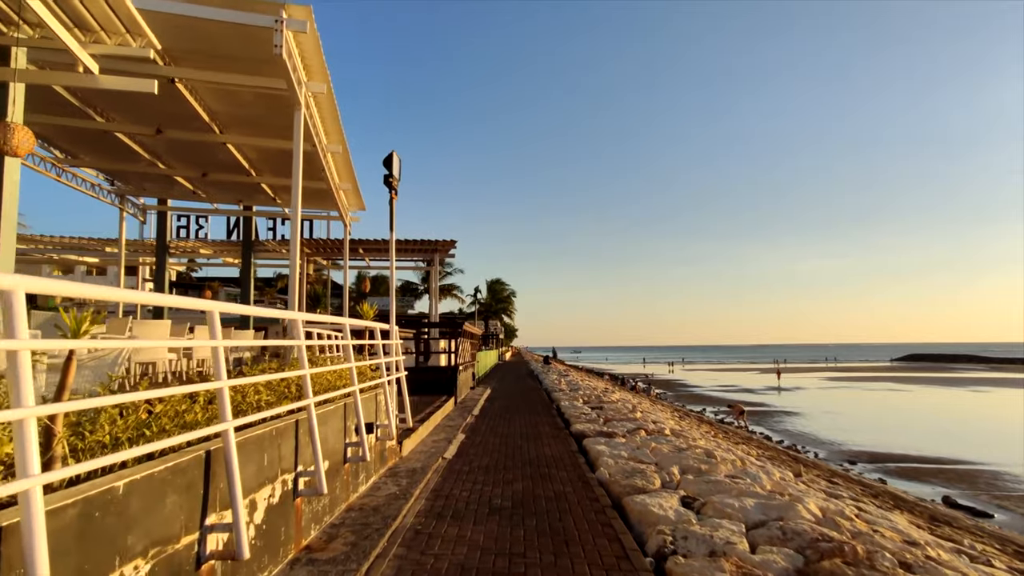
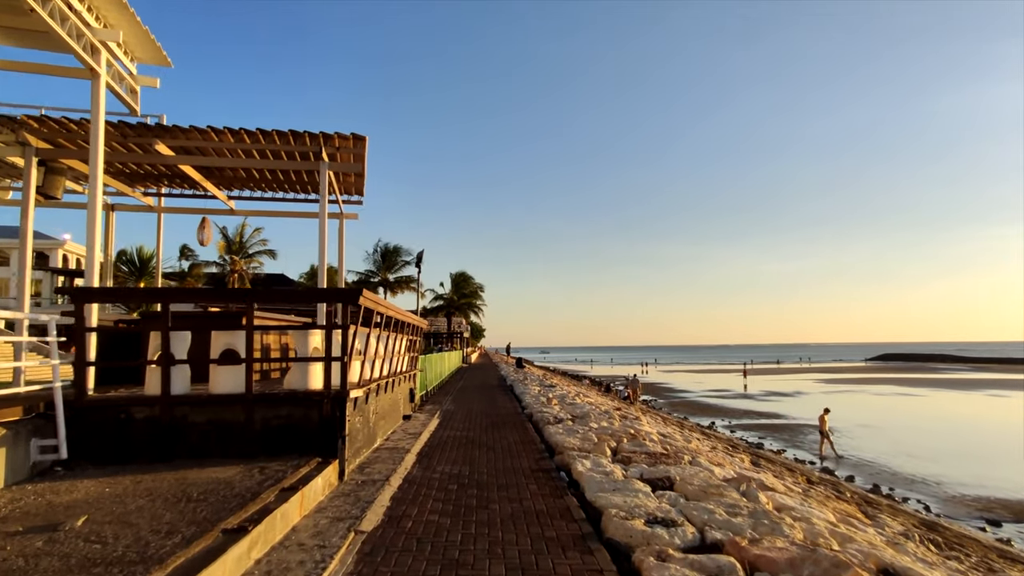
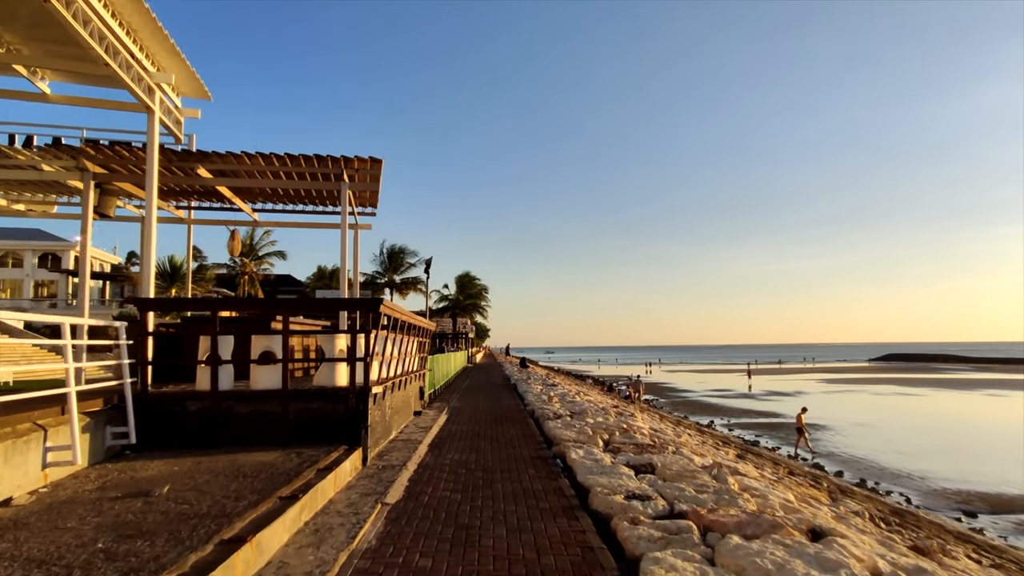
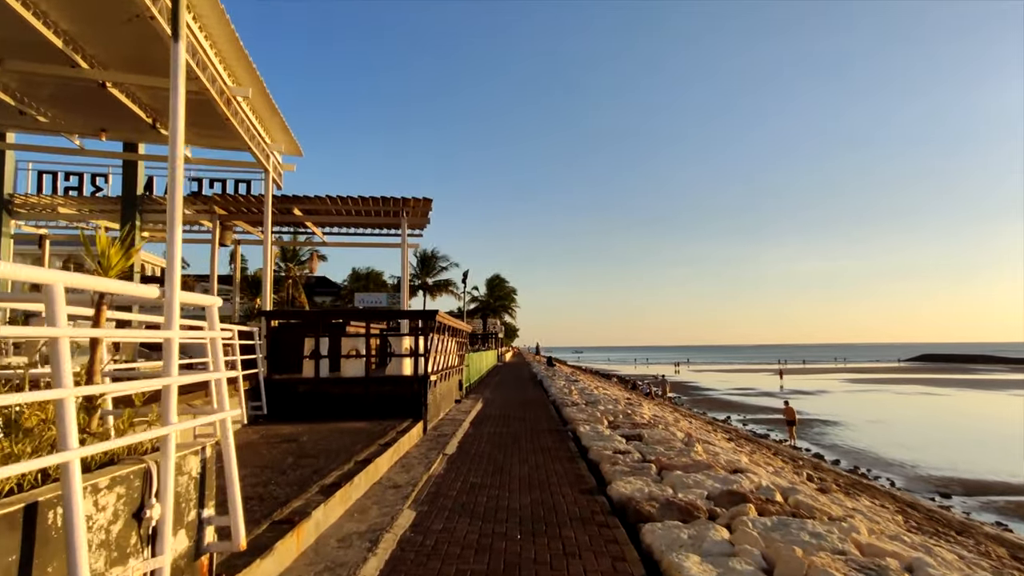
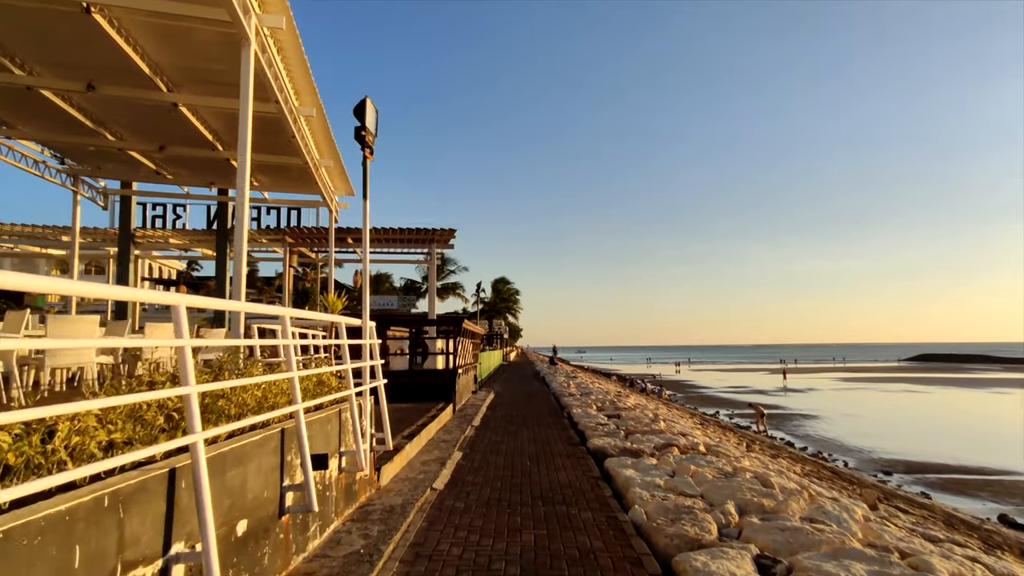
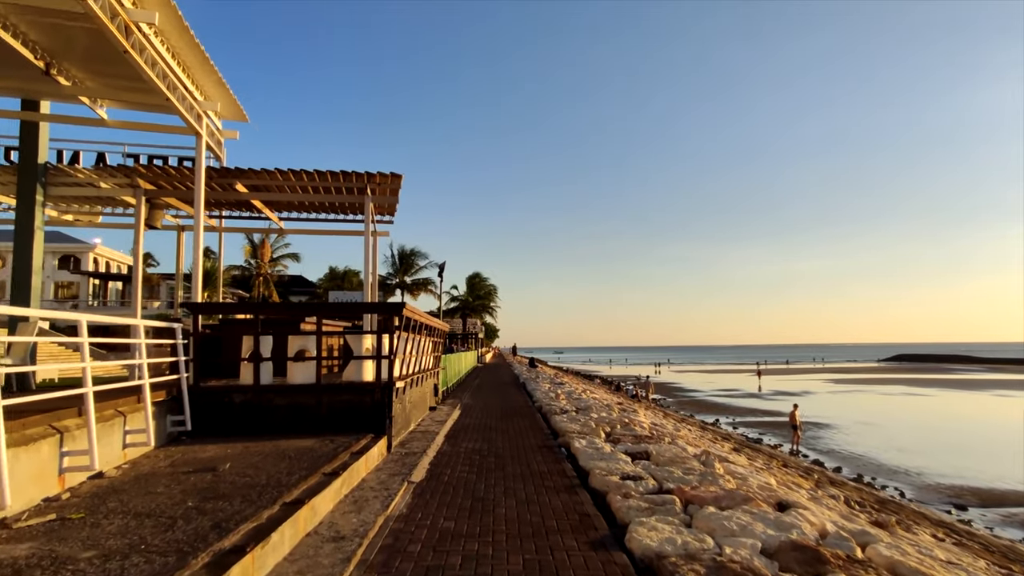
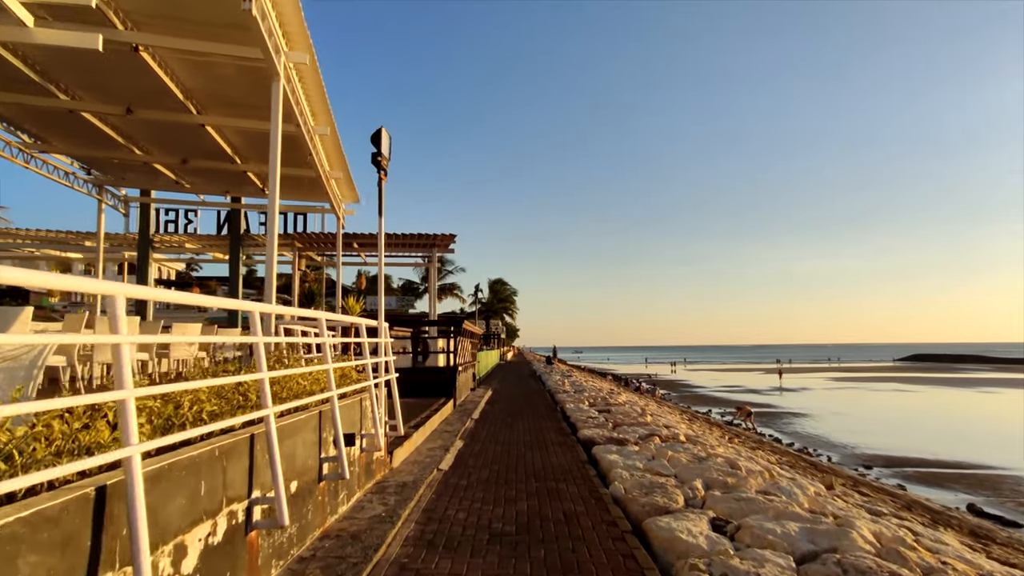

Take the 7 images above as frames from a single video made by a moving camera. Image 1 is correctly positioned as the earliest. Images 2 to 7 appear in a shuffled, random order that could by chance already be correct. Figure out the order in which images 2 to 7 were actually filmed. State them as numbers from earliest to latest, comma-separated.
7, 5, 4, 6, 3, 2
